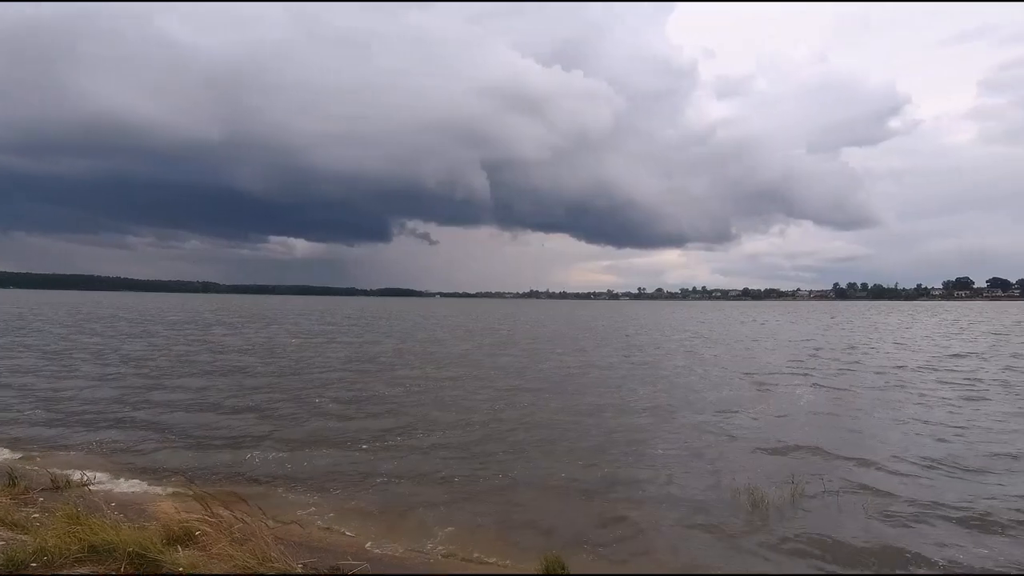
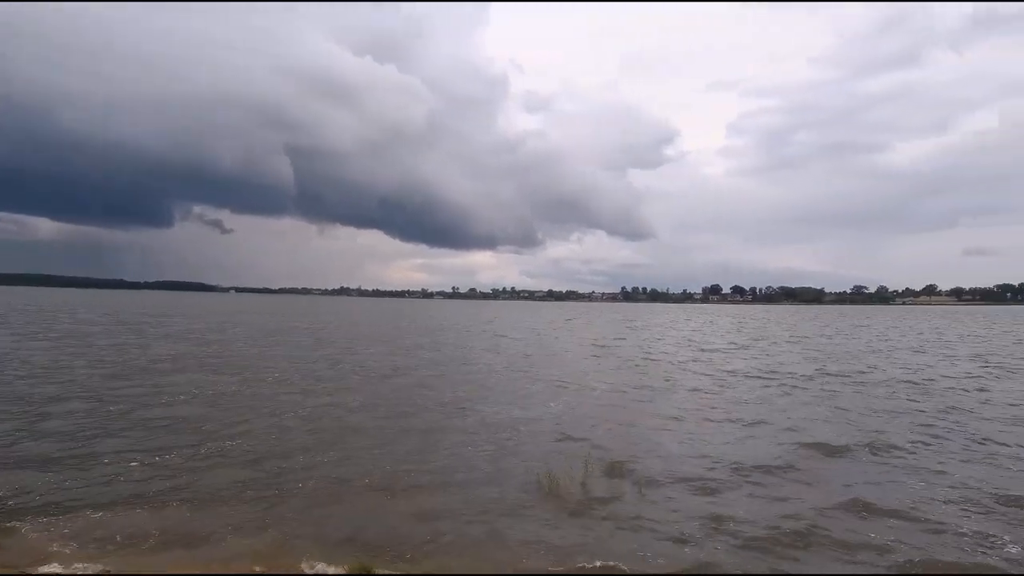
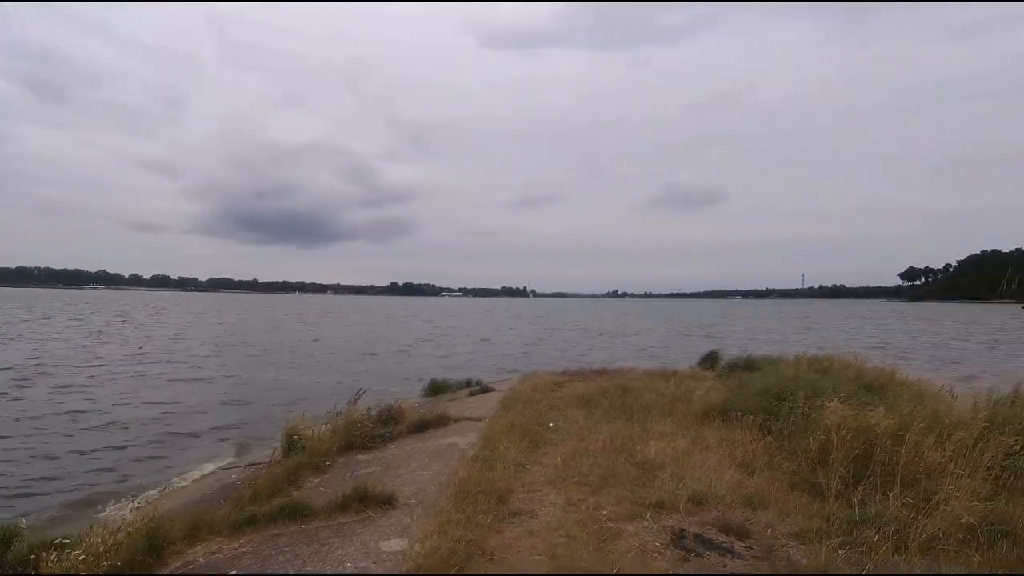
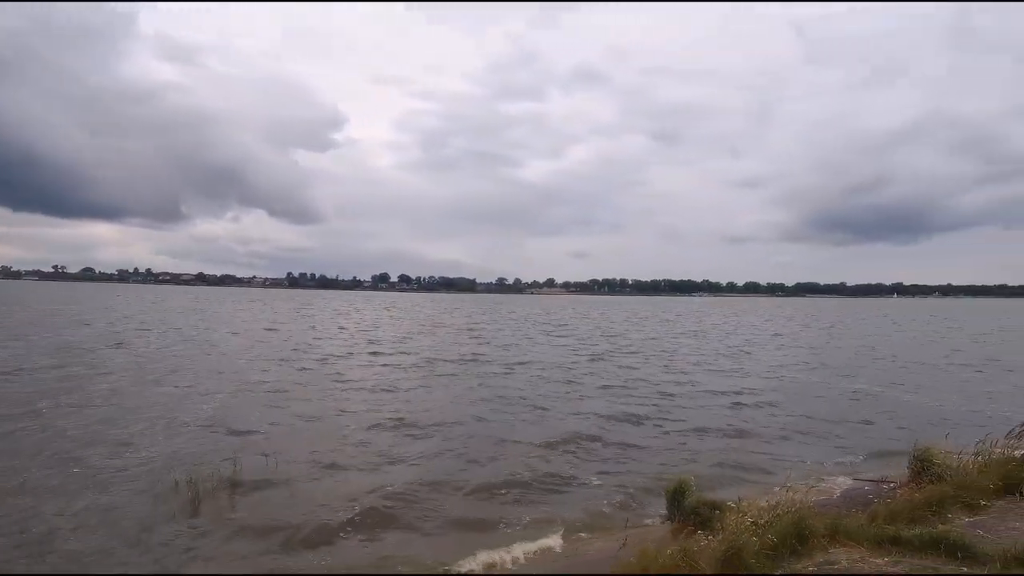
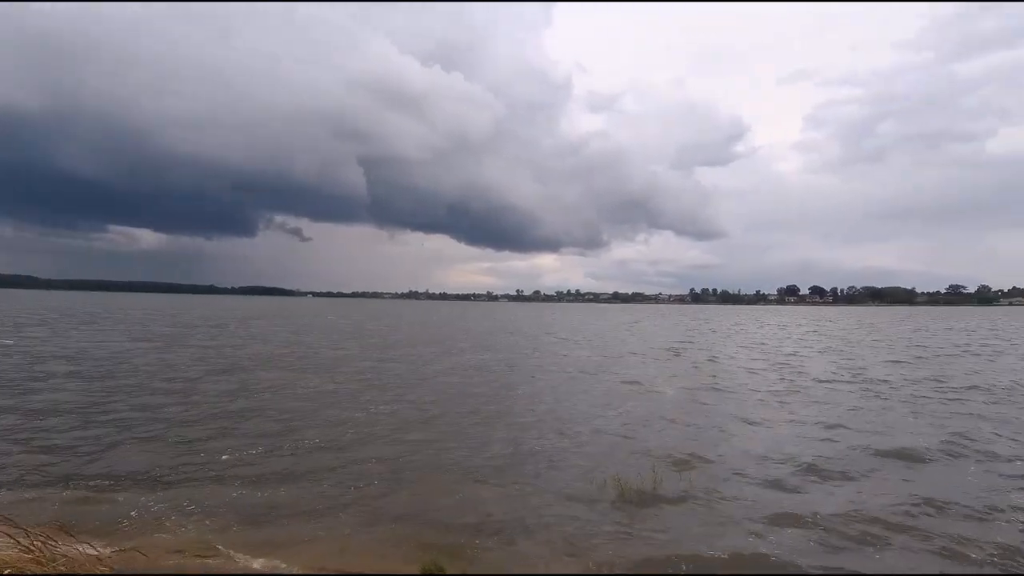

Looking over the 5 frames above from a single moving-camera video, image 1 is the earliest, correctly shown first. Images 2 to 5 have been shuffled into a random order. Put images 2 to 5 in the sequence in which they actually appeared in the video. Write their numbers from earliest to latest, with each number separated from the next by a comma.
5, 2, 4, 3
